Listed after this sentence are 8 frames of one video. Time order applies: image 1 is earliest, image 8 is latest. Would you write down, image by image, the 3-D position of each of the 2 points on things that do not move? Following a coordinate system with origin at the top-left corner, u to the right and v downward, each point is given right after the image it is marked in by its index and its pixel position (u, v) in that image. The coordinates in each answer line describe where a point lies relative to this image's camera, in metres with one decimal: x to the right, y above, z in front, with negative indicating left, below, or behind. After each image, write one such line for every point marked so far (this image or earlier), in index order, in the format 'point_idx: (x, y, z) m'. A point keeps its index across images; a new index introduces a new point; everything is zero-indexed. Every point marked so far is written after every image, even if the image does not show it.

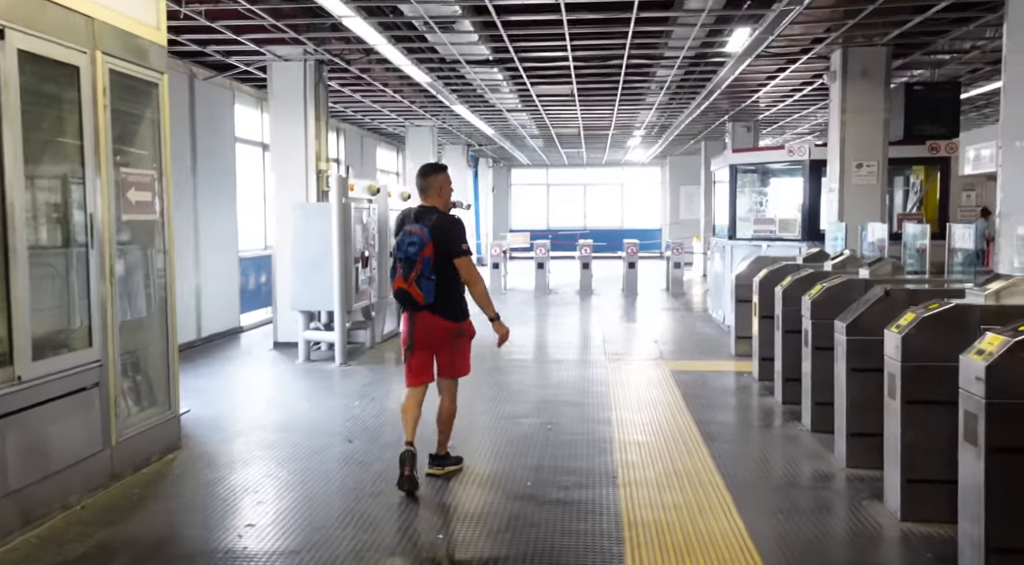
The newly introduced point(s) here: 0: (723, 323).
0: (+3.0, -0.6, +10.6) m
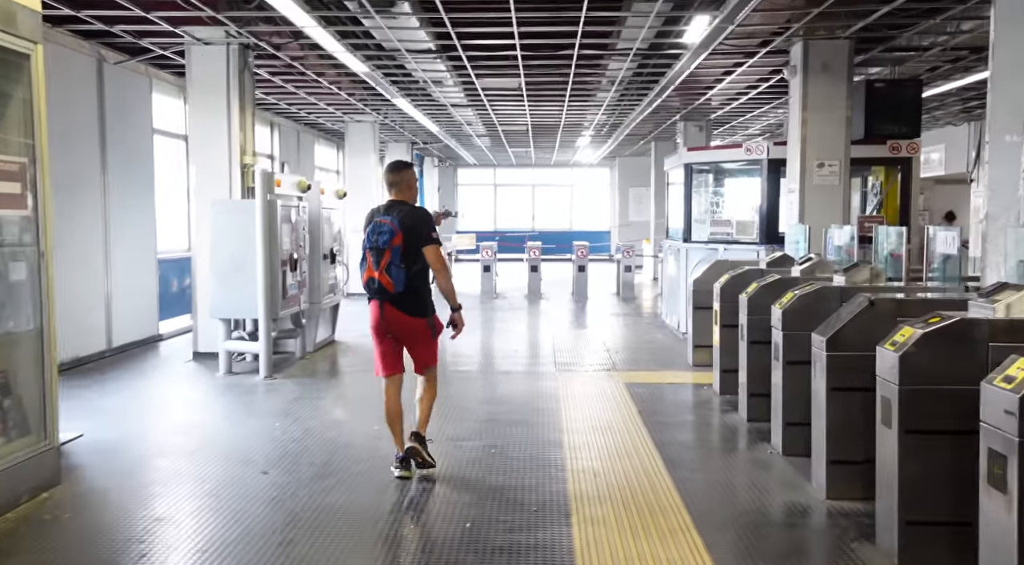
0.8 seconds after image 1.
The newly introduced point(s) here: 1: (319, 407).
0: (+2.3, -0.6, +10.2) m
1: (-1.6, -1.0, +6.2) m
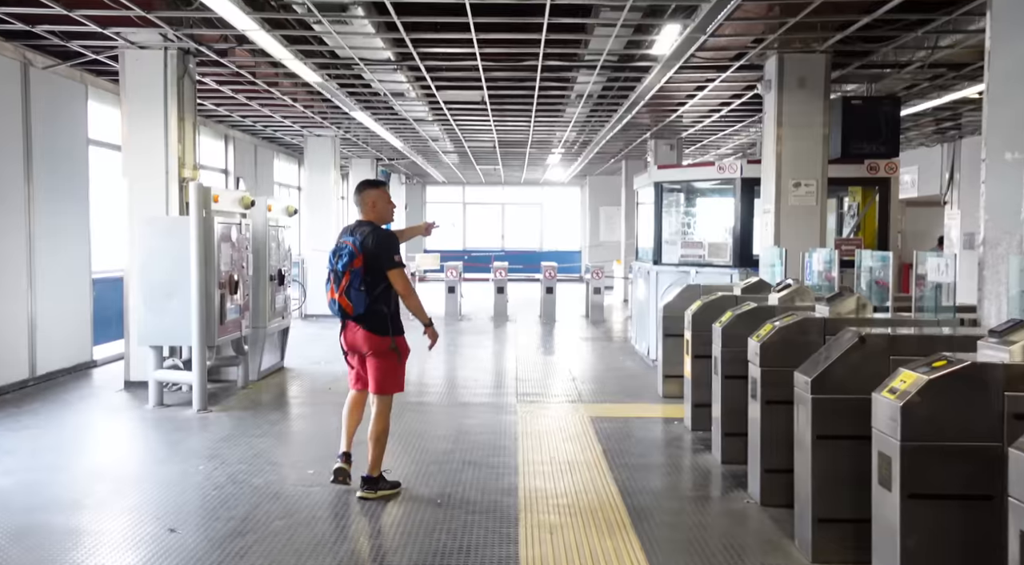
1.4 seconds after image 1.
0: (+1.8, -1.0, +9.8) m
1: (-1.9, -1.1, +5.6) m
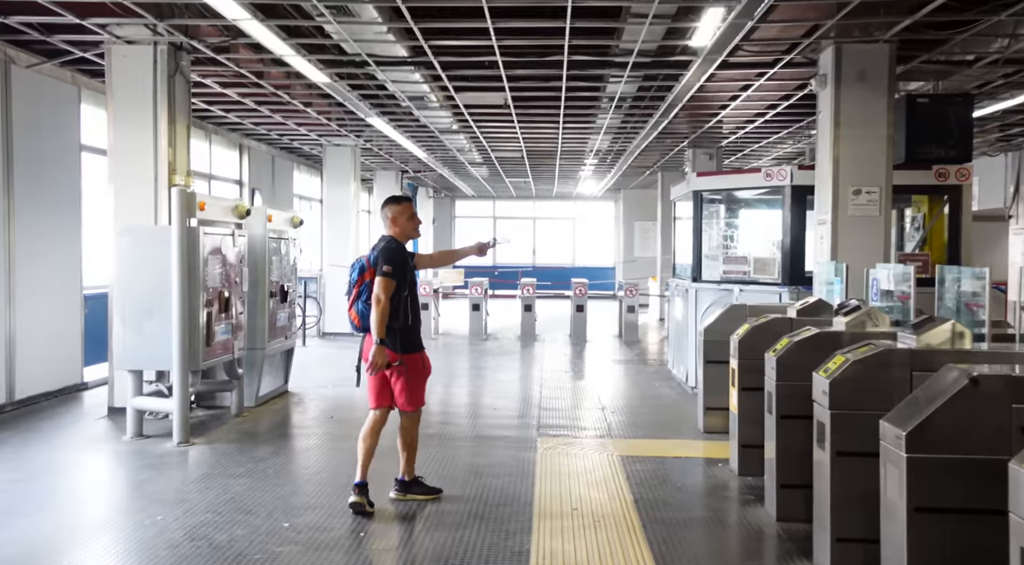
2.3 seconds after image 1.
0: (+2.1, -1.2, +8.9) m
1: (-1.8, -1.3, +4.9) m
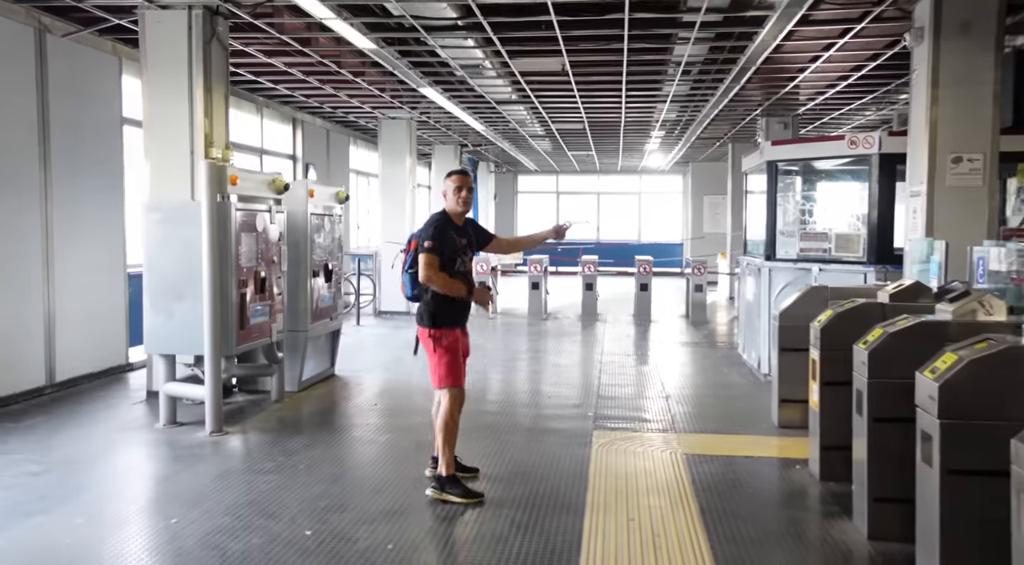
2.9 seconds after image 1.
0: (+2.7, -0.9, +8.2) m
1: (-1.5, -1.1, +4.6) m
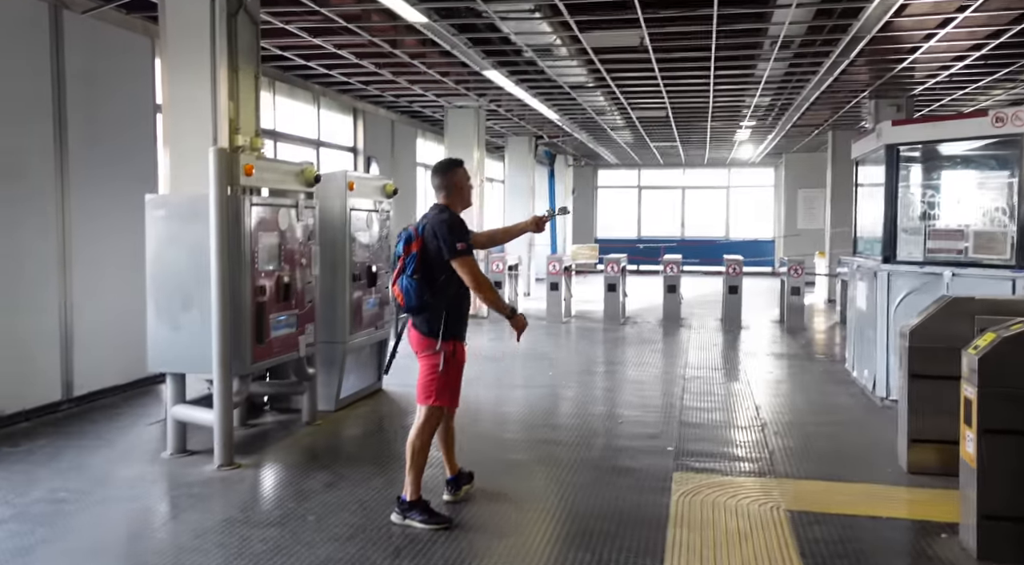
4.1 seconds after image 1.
0: (+3.3, -1.0, +7.0) m
1: (-1.2, -1.2, +3.9) m
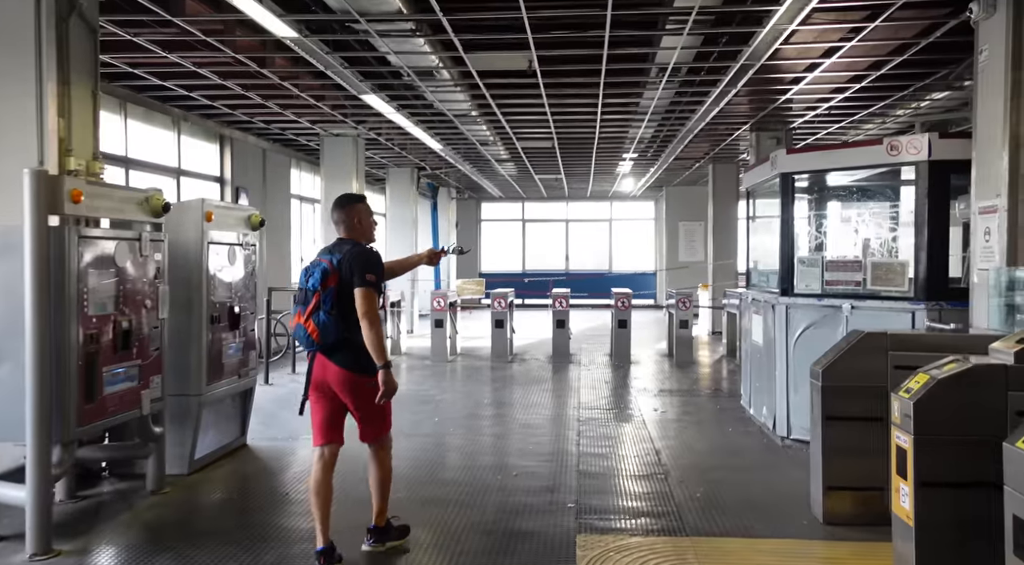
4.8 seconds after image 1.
0: (+2.3, -1.3, +6.8) m
1: (-1.7, -1.4, +3.0) m
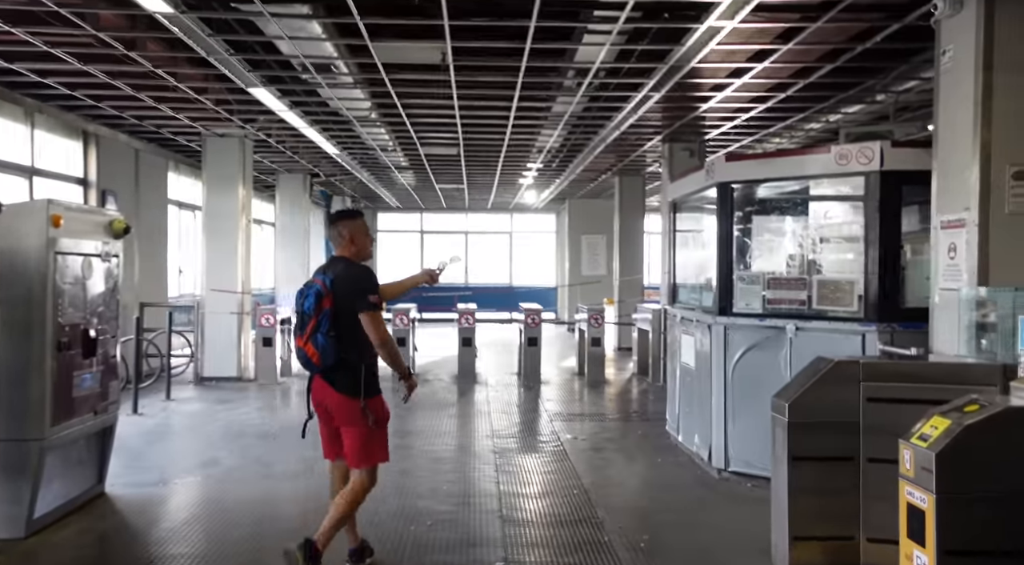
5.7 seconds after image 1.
0: (+1.6, -1.5, +6.3) m
1: (-1.8, -1.5, +2.0) m
